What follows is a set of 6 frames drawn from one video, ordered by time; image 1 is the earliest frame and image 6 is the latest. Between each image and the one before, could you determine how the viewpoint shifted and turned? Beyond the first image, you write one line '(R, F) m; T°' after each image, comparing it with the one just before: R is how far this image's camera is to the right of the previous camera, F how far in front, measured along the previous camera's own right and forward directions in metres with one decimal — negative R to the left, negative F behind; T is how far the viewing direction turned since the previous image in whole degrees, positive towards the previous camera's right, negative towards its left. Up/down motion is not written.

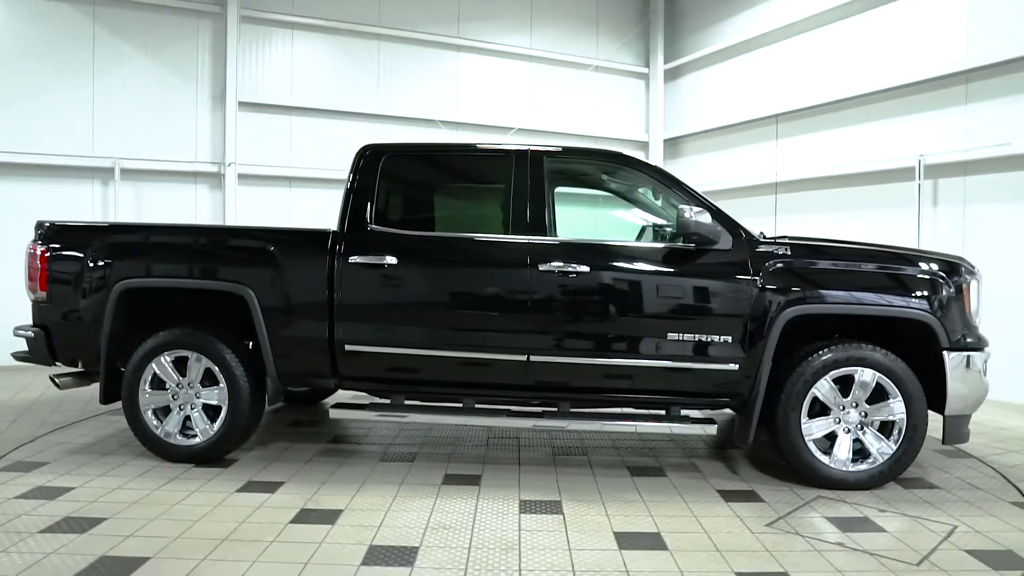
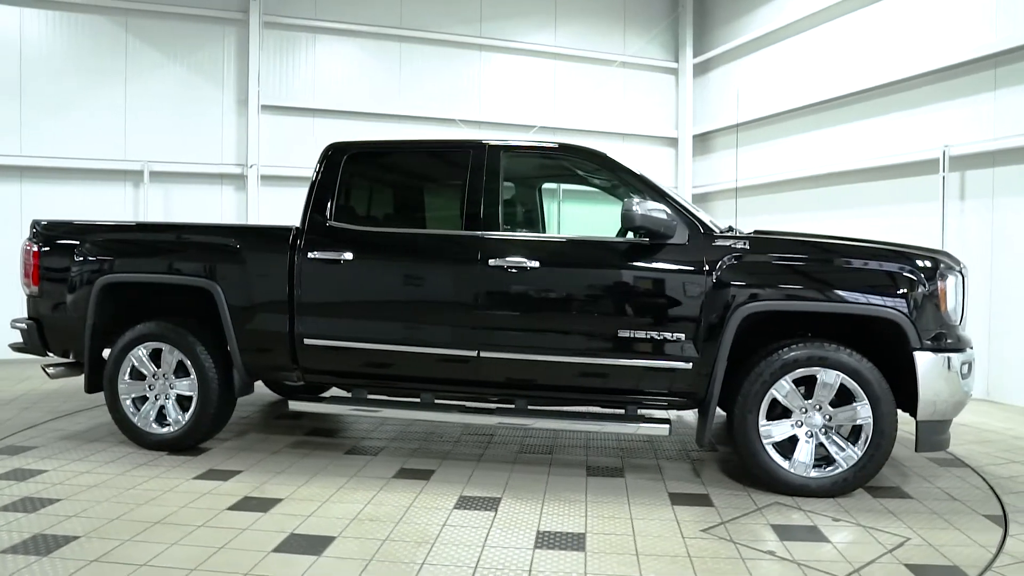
(+0.6, +0.1) m; -5°
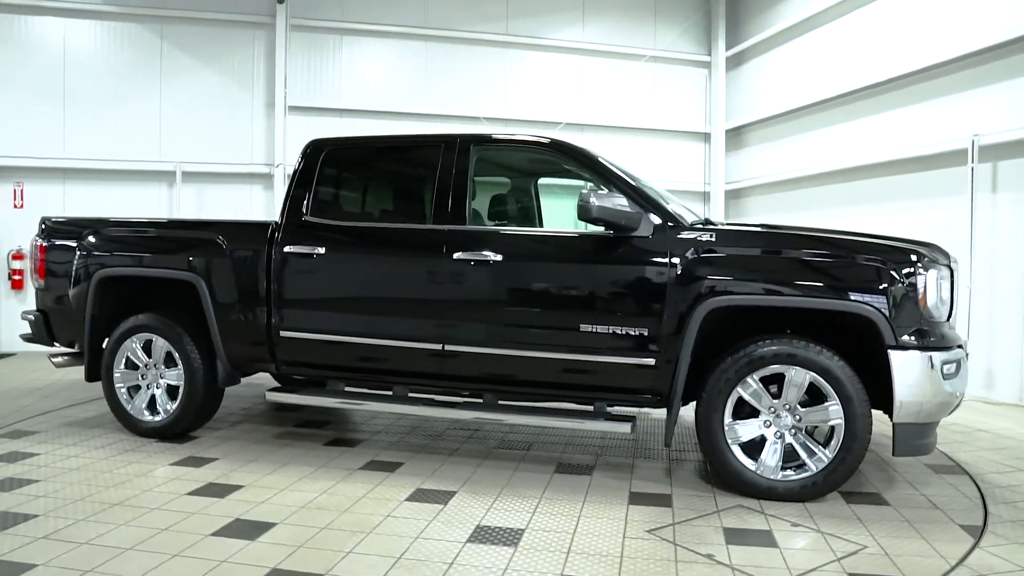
(+0.5, 0.0) m; -5°
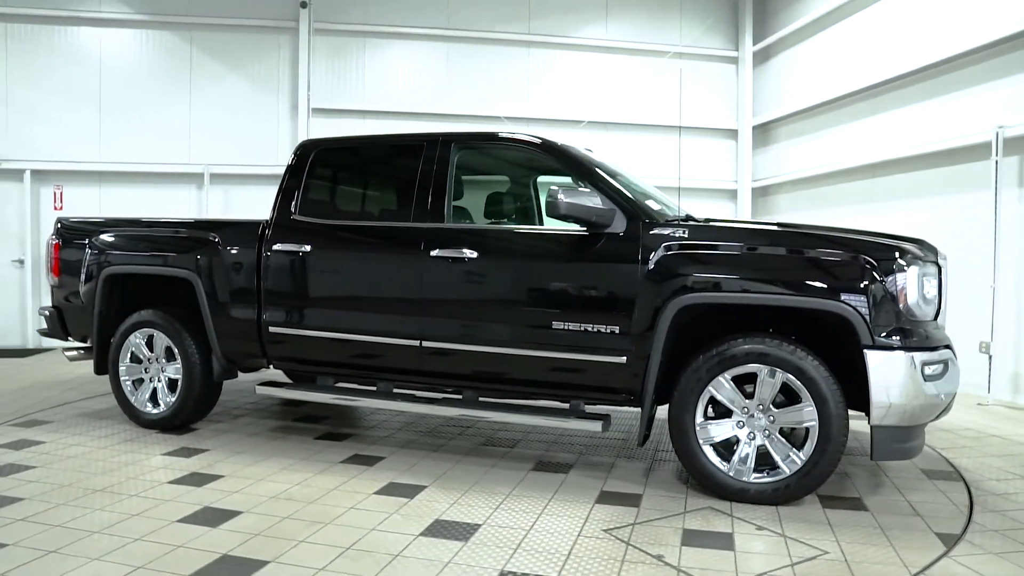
(+0.4, 0.0) m; -4°
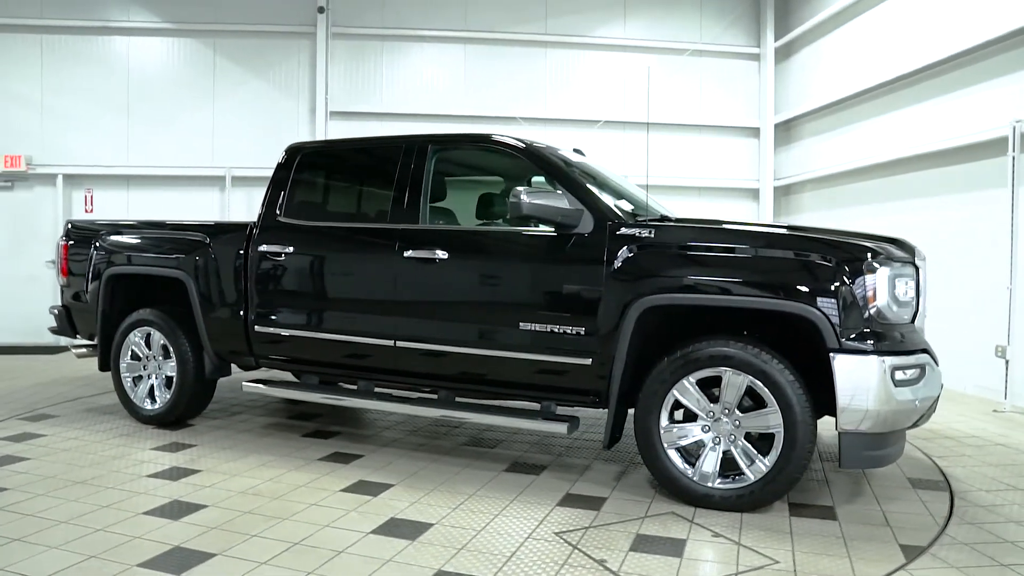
(+0.4, 0.0) m; -4°
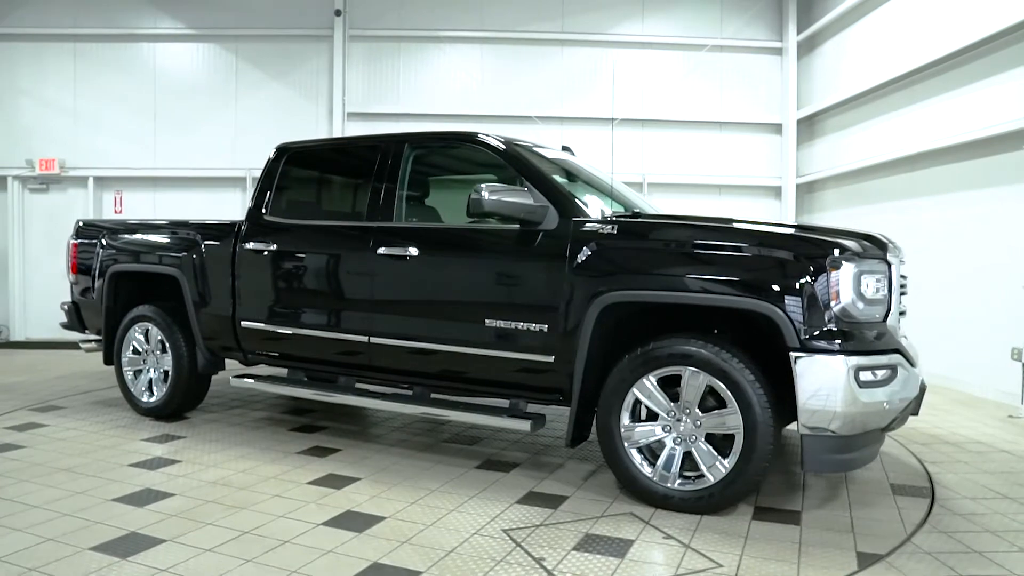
(+0.4, 0.0) m; -4°
